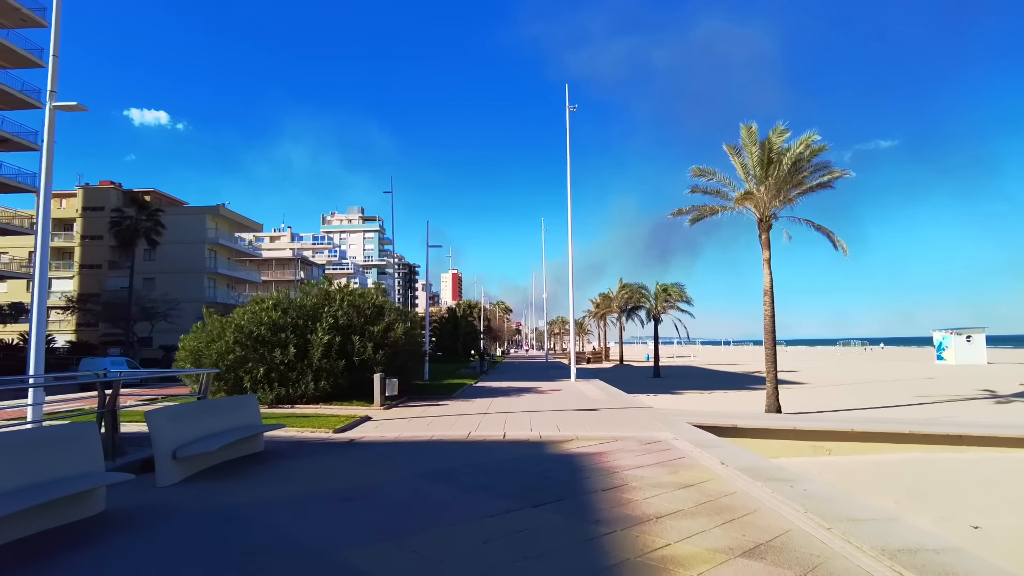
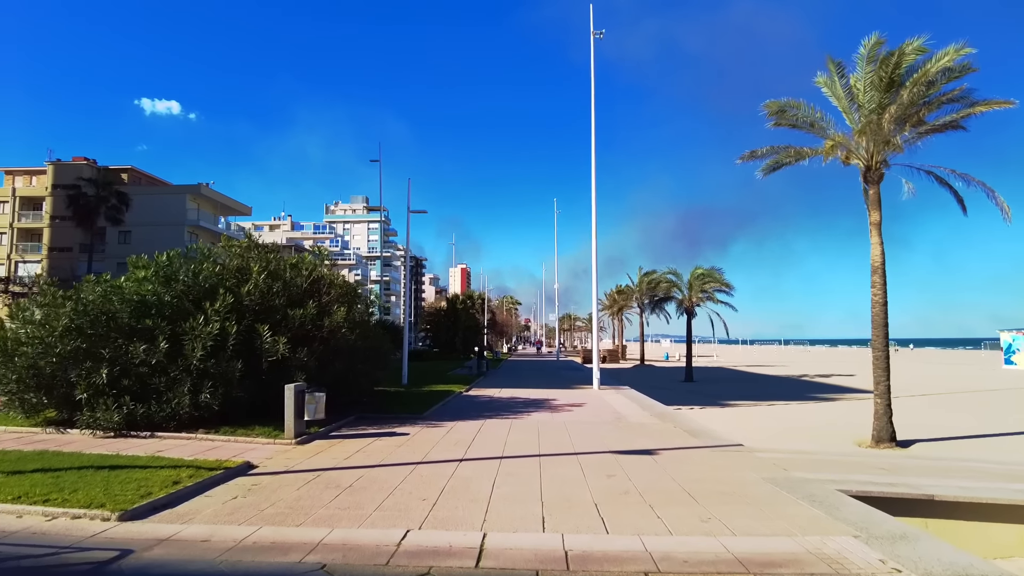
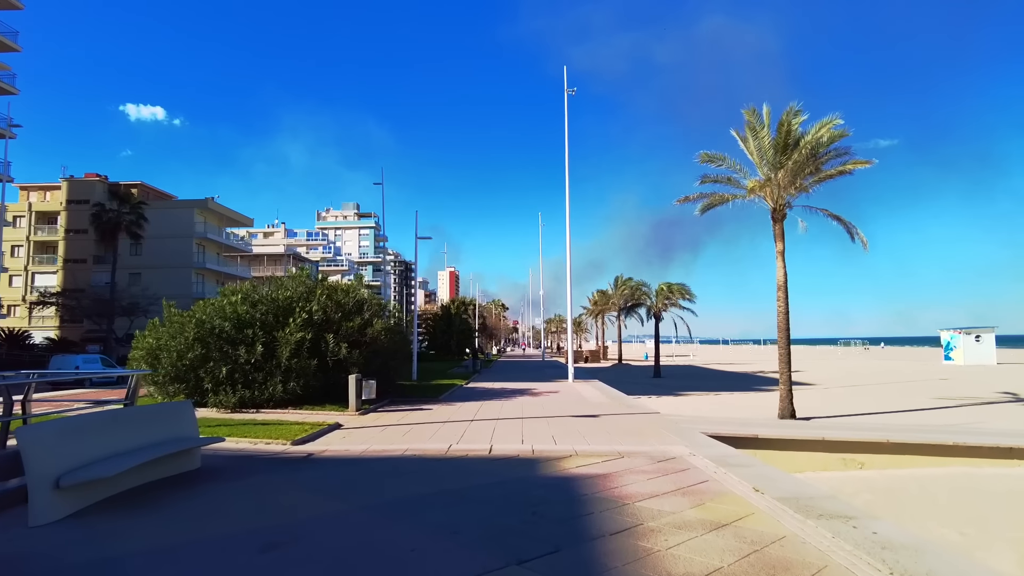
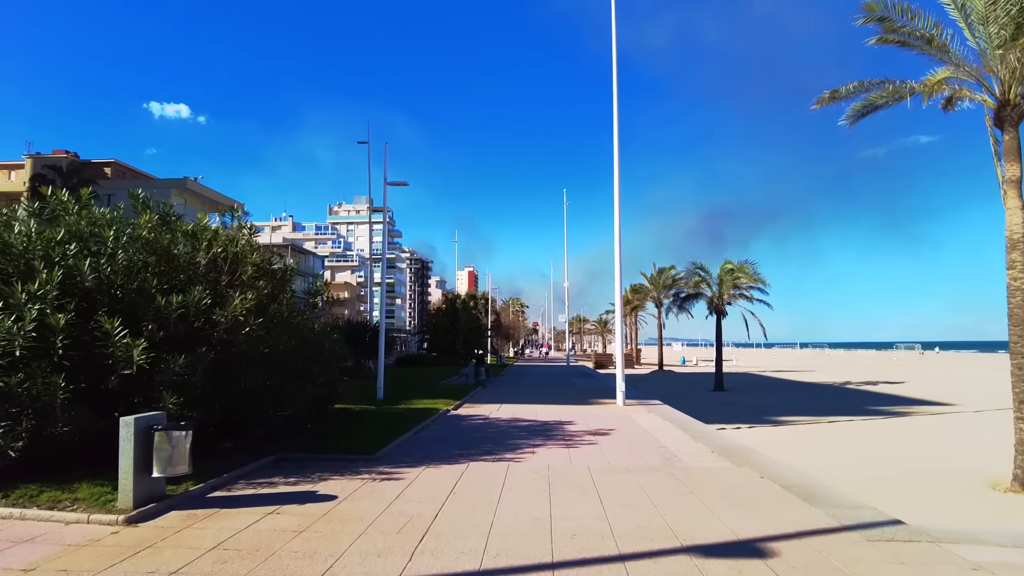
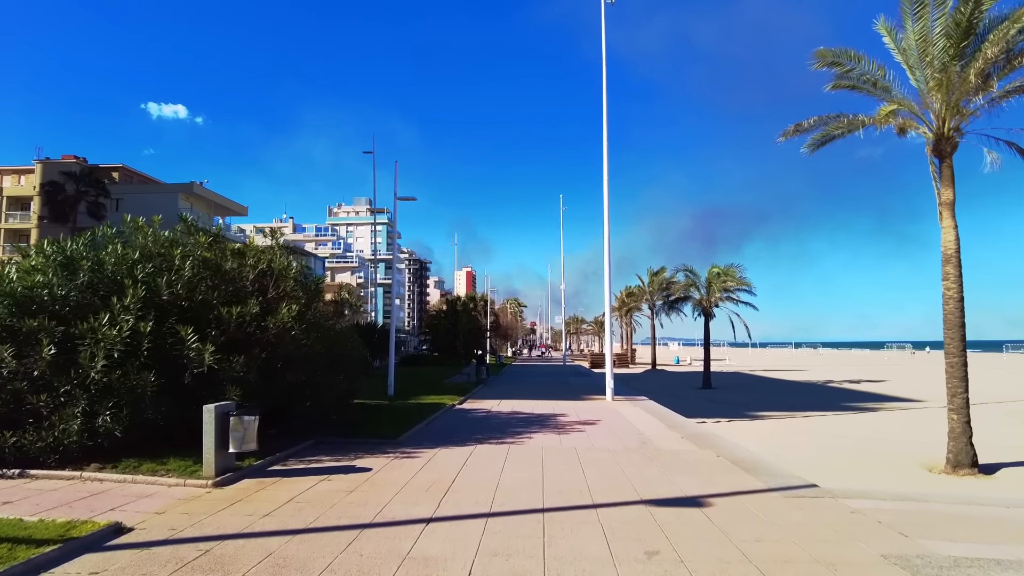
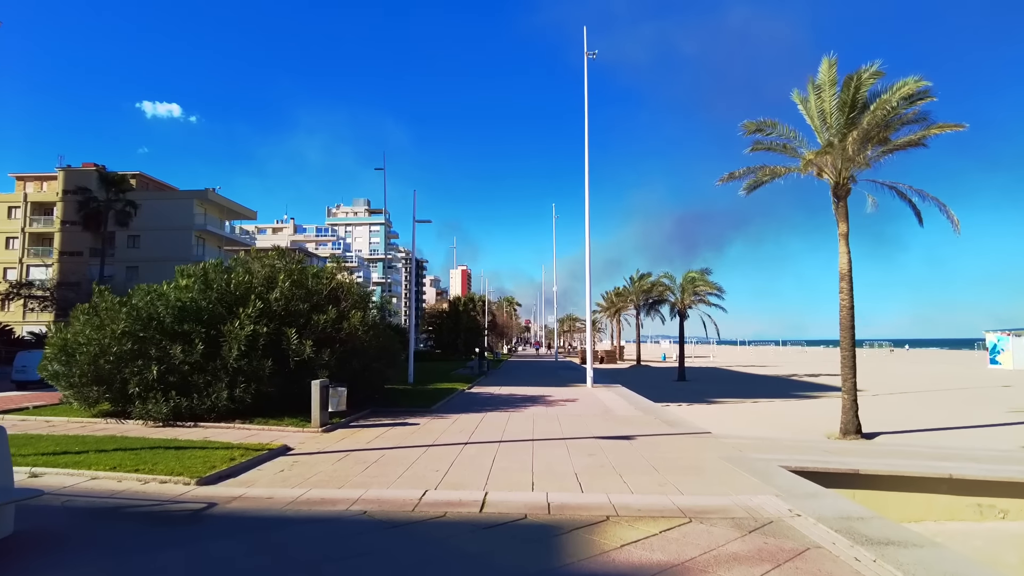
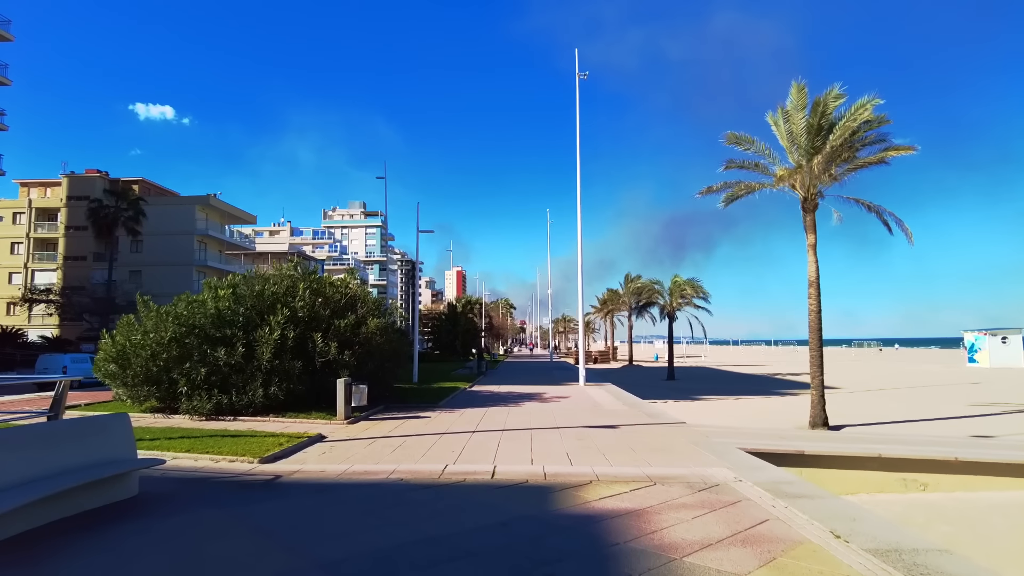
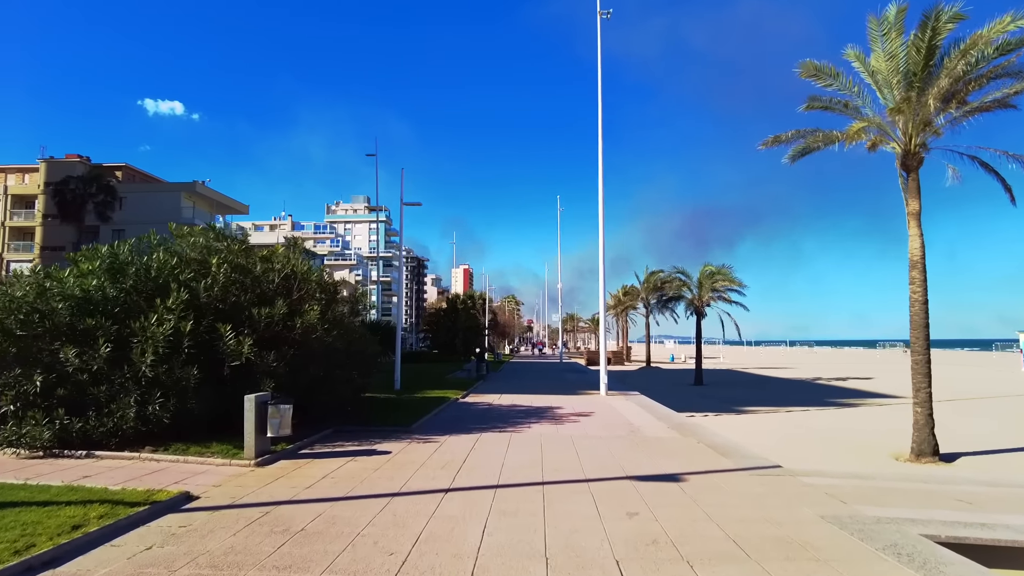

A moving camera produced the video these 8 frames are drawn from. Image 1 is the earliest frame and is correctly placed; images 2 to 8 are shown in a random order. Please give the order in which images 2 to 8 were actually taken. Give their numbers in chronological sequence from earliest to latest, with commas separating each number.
3, 7, 6, 2, 8, 5, 4
